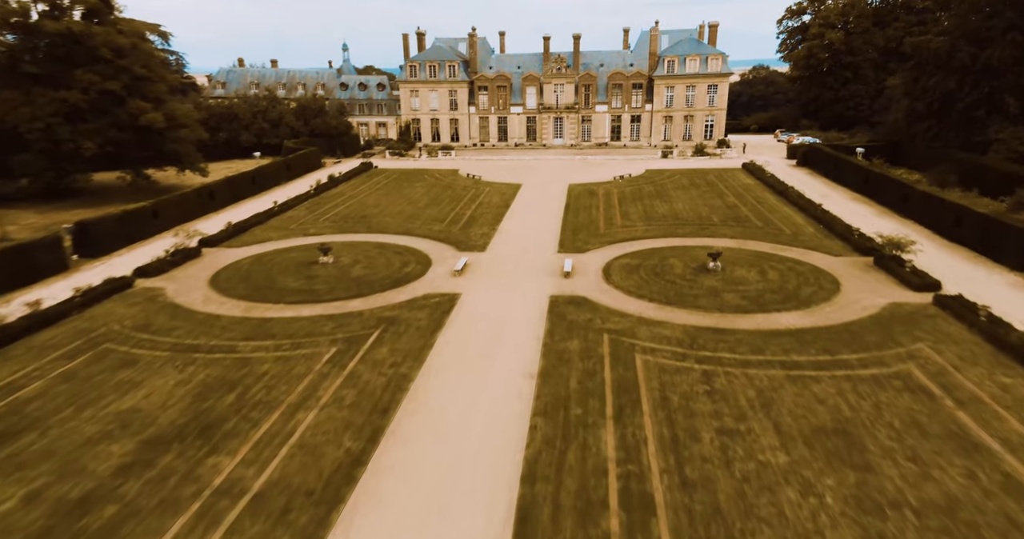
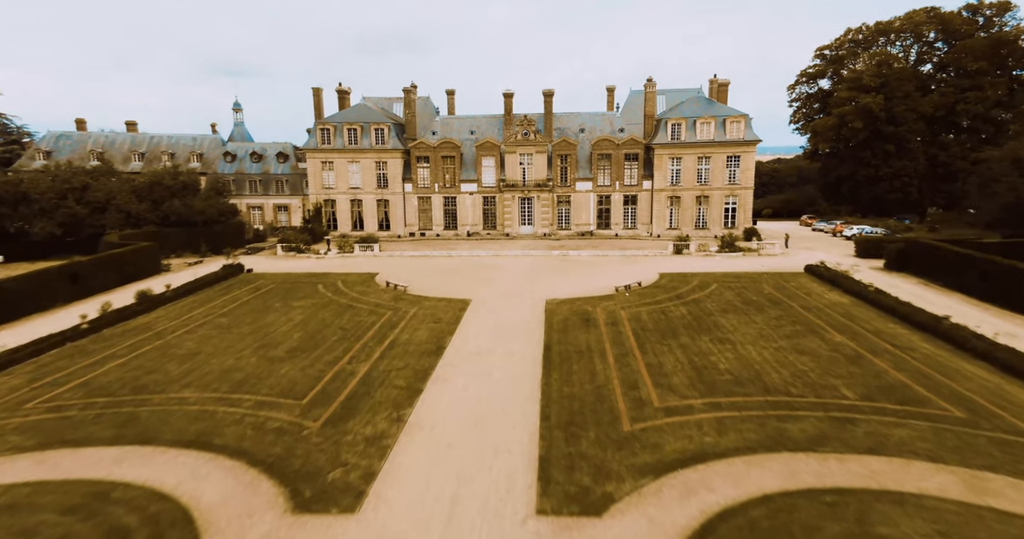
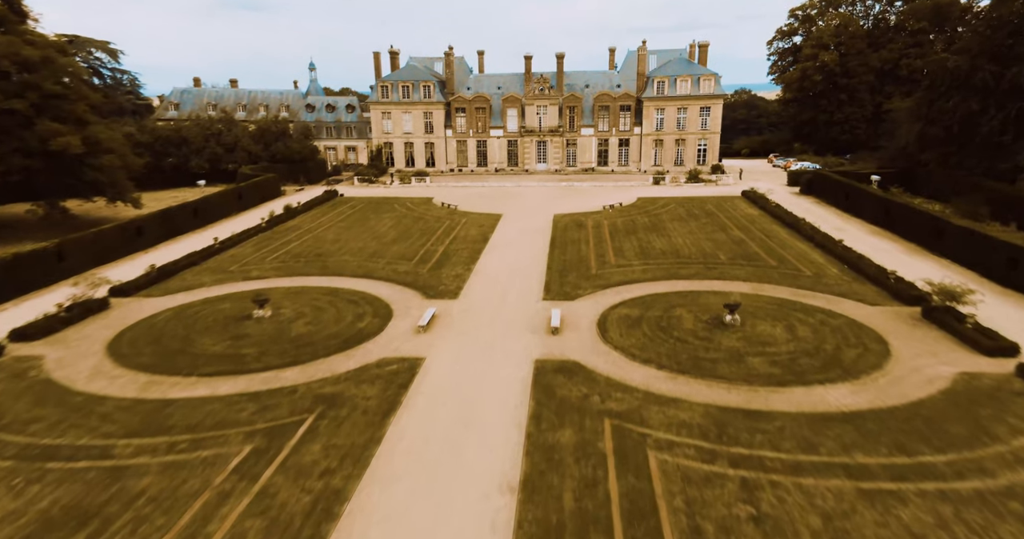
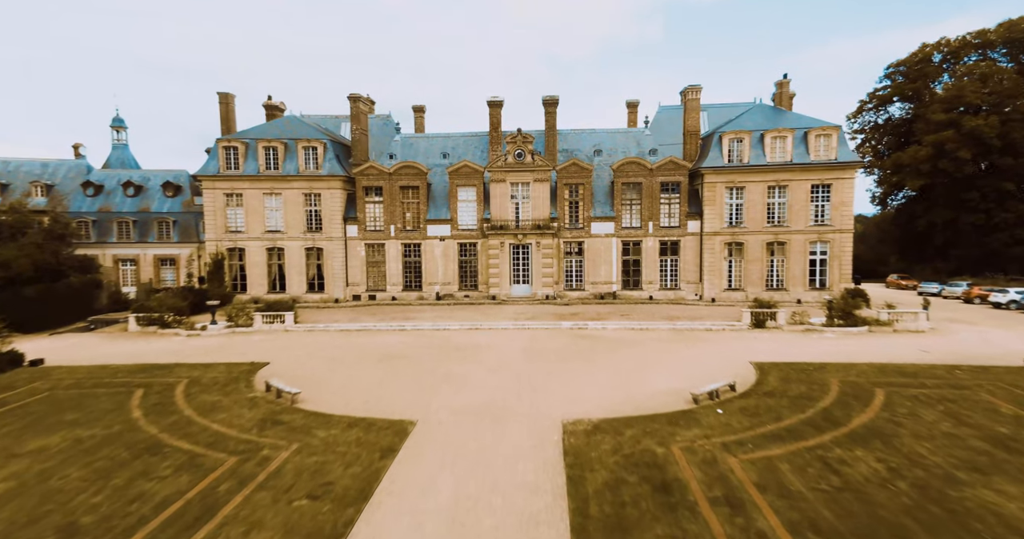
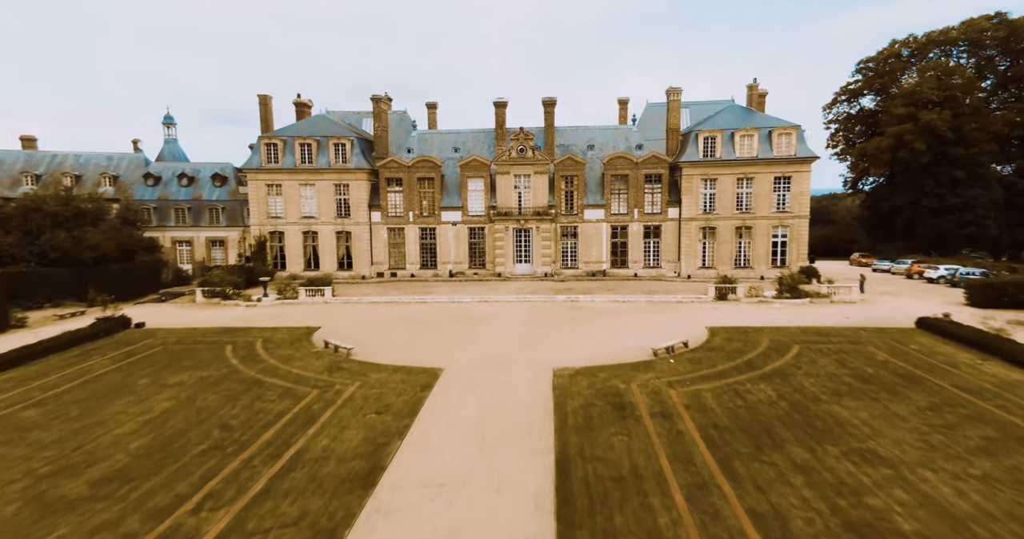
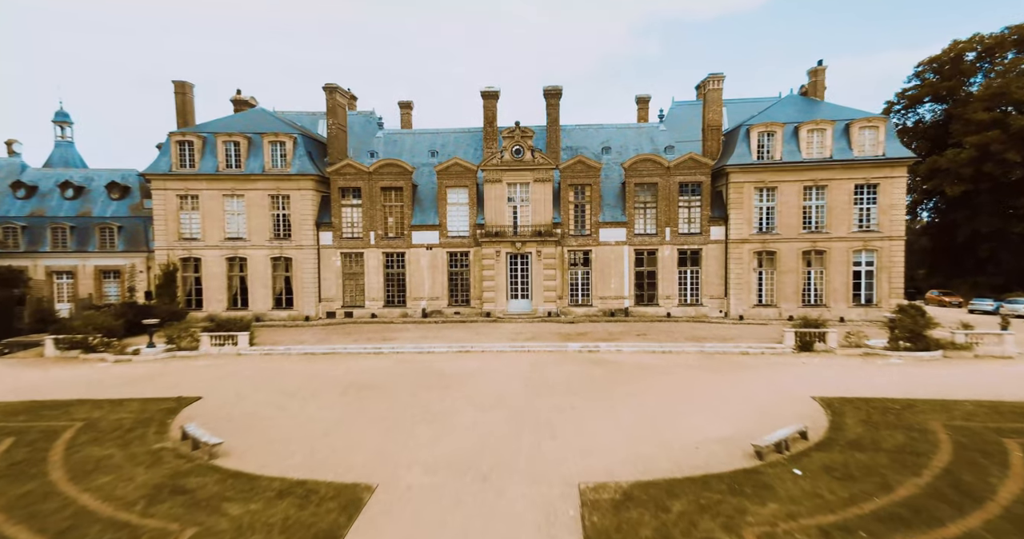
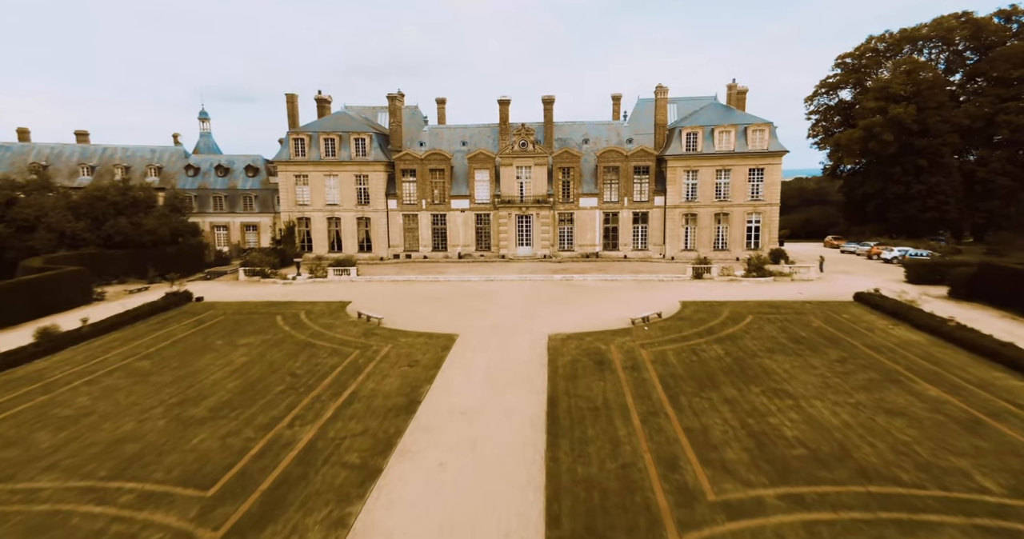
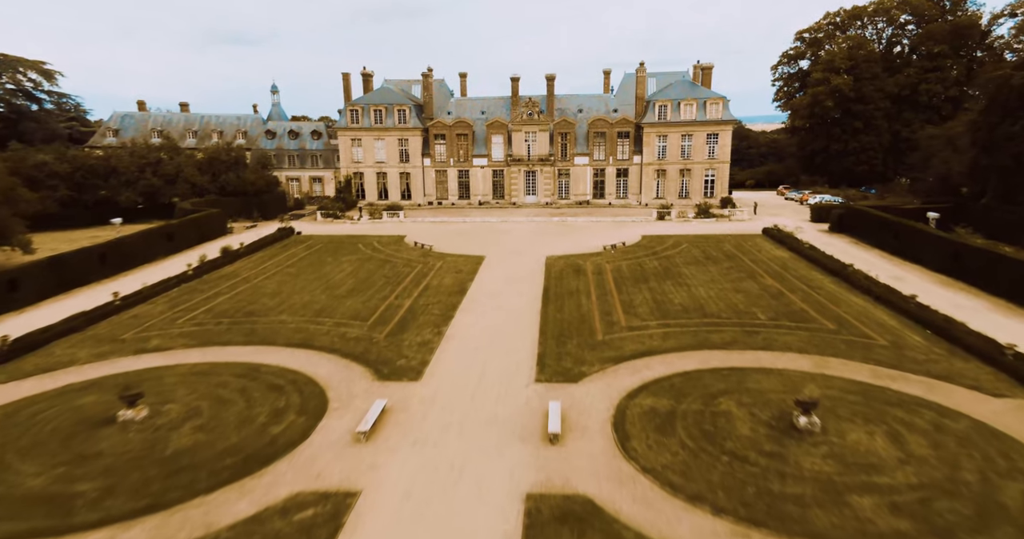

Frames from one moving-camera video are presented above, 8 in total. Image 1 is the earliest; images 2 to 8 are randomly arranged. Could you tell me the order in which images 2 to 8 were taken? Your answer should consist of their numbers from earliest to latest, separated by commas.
3, 8, 2, 7, 5, 4, 6
